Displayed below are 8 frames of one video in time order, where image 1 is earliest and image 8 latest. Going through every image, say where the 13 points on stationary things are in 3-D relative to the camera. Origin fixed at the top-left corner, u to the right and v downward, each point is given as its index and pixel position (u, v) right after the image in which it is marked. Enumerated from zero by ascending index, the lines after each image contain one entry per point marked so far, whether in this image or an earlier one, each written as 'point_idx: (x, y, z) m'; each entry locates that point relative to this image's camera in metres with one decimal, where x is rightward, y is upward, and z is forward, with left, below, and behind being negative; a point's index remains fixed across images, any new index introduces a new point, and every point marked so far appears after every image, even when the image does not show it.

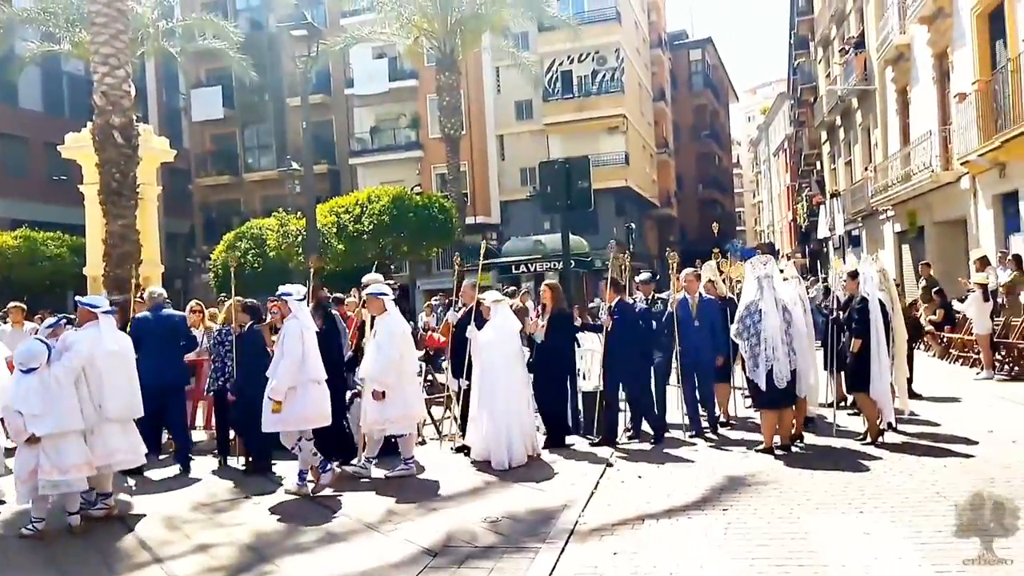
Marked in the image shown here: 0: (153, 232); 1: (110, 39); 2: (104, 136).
0: (-6.2, +1.0, +16.0) m
1: (-6.3, +3.9, +14.7) m
2: (-6.4, +2.4, +14.8) m
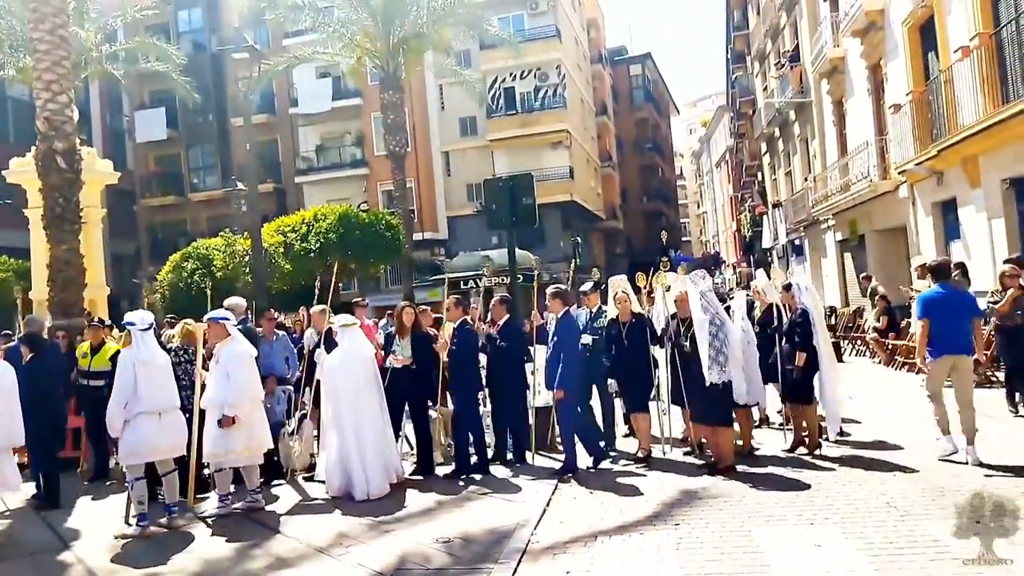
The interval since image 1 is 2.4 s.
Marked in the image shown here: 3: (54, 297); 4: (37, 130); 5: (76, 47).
0: (-7.1, +0.6, +15.9) m
1: (-7.2, +3.5, +14.6) m
2: (-7.3, +2.0, +14.8) m
3: (-7.0, -0.1, +14.6) m
4: (-7.5, +2.5, +14.8) m
5: (-7.4, +4.1, +15.8) m
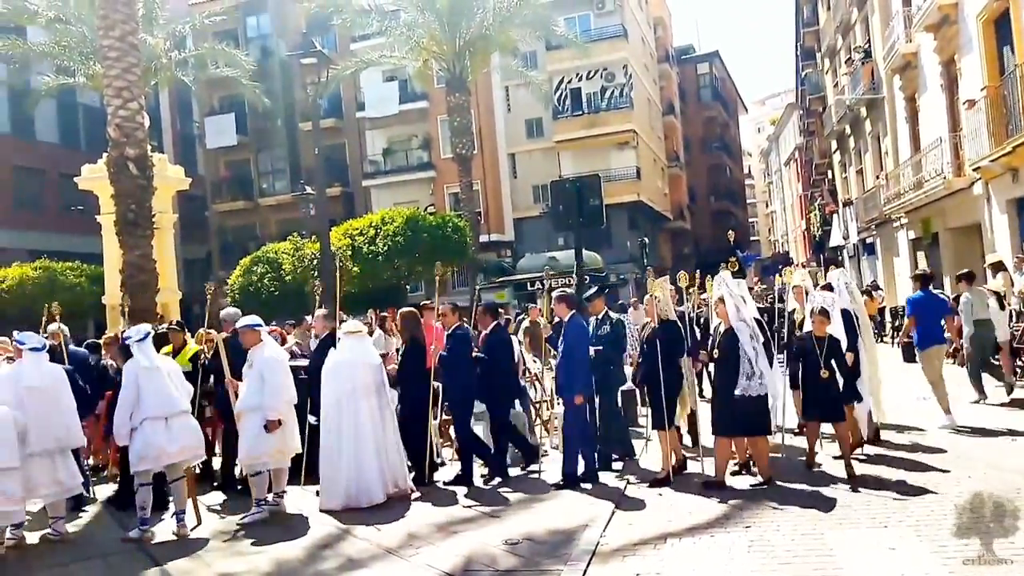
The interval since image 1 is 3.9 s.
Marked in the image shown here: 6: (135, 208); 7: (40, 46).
0: (-5.9, +0.5, +16.2) m
1: (-6.1, +3.4, +14.9) m
2: (-6.3, +1.9, +15.0) m
3: (-6.0, -0.2, +14.8) m
4: (-6.4, +2.4, +15.0) m
5: (-6.3, +4.0, +16.0) m
6: (-5.9, +1.3, +14.9) m
7: (-9.0, +4.6, +17.6) m
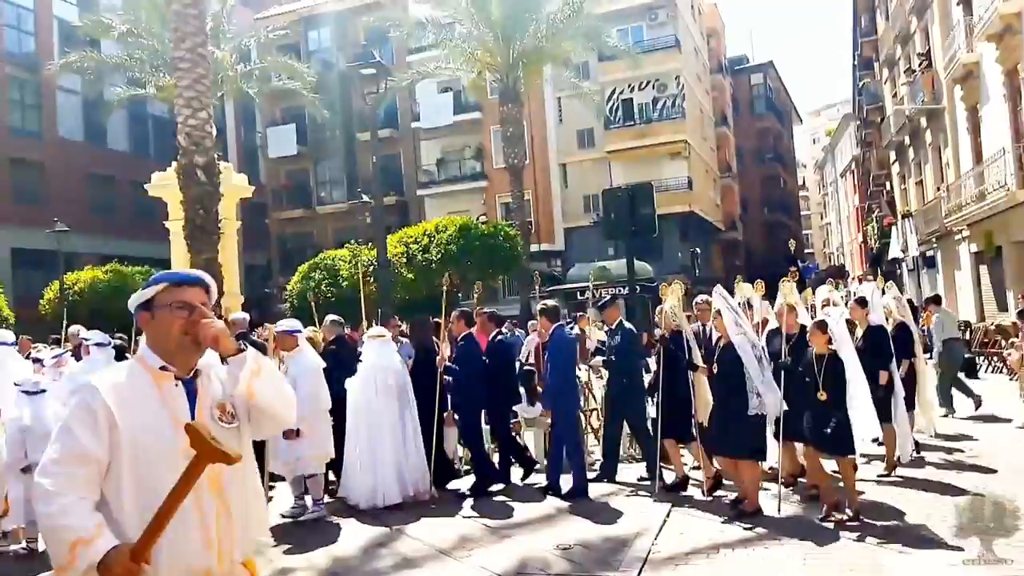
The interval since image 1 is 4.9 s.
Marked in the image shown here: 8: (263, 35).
0: (-5.0, +0.4, +16.8) m
1: (-5.3, +3.4, +15.5) m
2: (-5.4, +1.9, +15.6) m
3: (-5.2, -0.3, +15.4) m
4: (-5.6, +2.4, +15.7) m
5: (-5.3, +3.9, +16.6) m
6: (-5.1, +1.2, +15.5) m
7: (-8.0, +4.5, +18.4) m
8: (-4.8, +4.9, +18.1) m
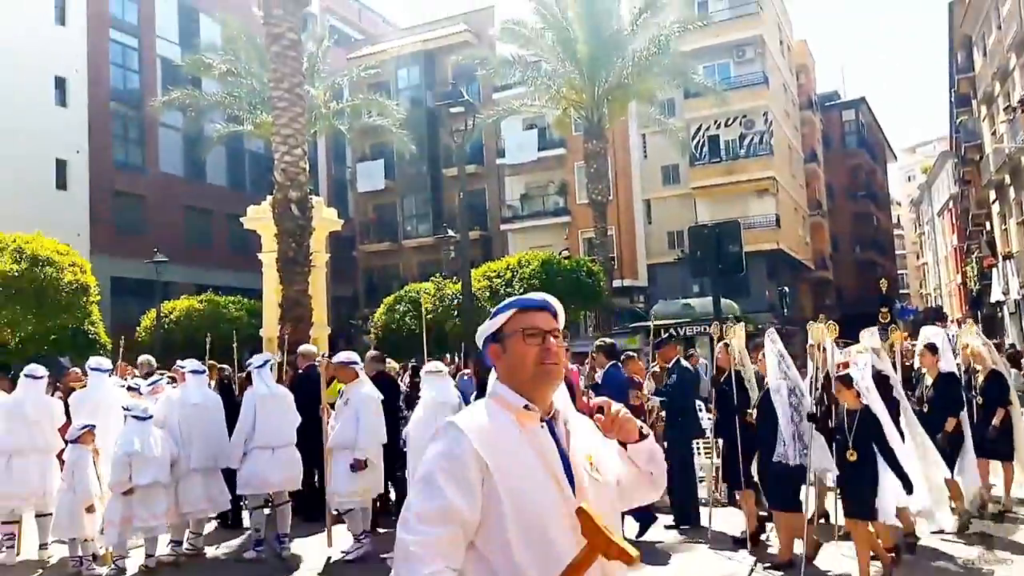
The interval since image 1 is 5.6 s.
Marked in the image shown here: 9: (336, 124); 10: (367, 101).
0: (-3.5, -0.2, +17.1) m
1: (-3.9, +2.9, +16.1) m
2: (-4.0, +1.3, +16.1) m
3: (-3.8, -0.8, +15.8) m
4: (-4.1, +1.9, +16.2) m
5: (-3.8, +3.4, +17.2) m
6: (-3.7, +0.7, +16.0) m
7: (-6.2, +3.9, +19.2) m
8: (-3.1, +4.3, +18.6) m
9: (-3.5, +3.2, +18.3) m
10: (-2.7, +3.5, +17.4) m
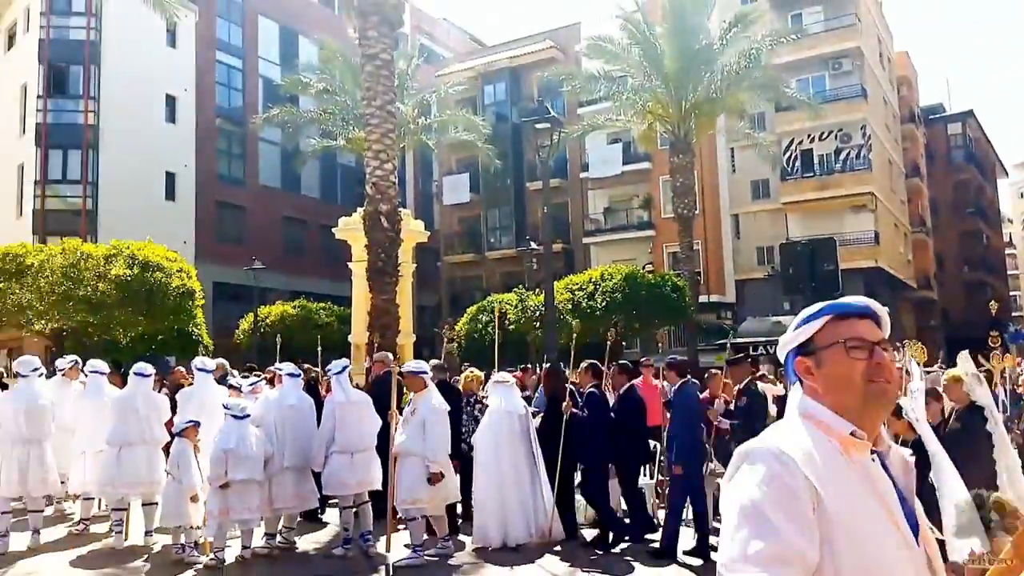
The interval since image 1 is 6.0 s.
0: (-1.9, -0.4, +17.6) m
1: (-2.3, +2.7, +16.6) m
2: (-2.5, +1.2, +16.7) m
3: (-2.4, -0.9, +16.2) m
4: (-2.6, +1.7, +16.8) m
5: (-2.1, +3.2, +17.7) m
6: (-2.3, +0.5, +16.4) m
7: (-4.2, +3.7, +20.1) m
8: (-1.2, +4.0, +19.0) m
9: (-1.6, +3.0, +18.8) m
10: (-1.0, +3.3, +17.7) m
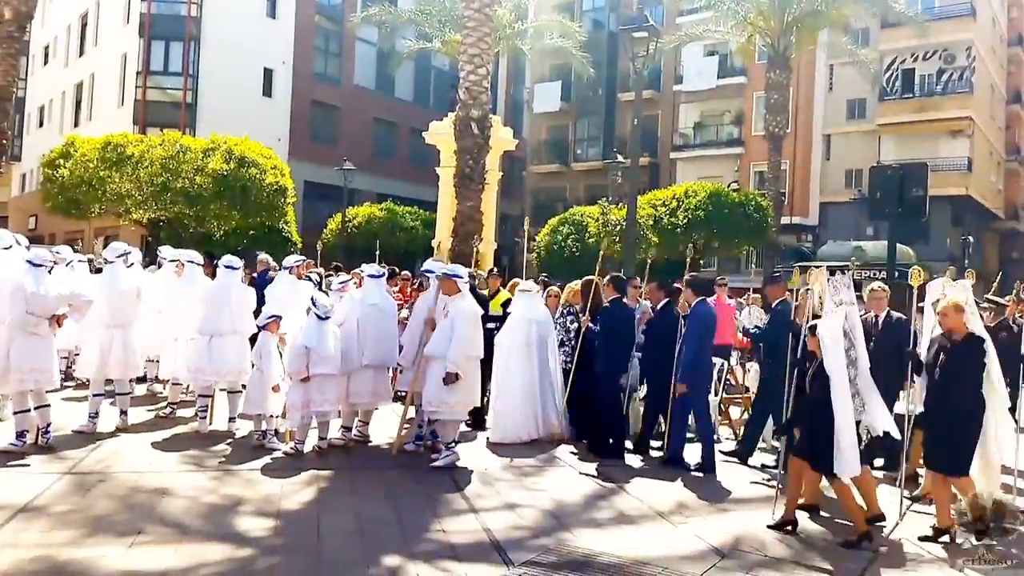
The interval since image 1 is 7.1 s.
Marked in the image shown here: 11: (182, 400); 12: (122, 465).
0: (-0.4, +1.4, +17.8) m
1: (-0.7, +4.4, +16.5) m
2: (-1.0, +2.9, +16.8) m
3: (-1.0, +0.8, +16.6) m
4: (-1.0, +3.4, +16.9) m
5: (-0.3, +5.0, +17.6) m
6: (-0.8, +2.2, +16.6) m
7: (-2.2, +5.9, +20.1) m
8: (+0.7, +5.9, +18.7) m
9: (+0.2, +4.8, +18.6) m
10: (+0.7, +5.0, +17.5) m
11: (-4.2, -1.4, +12.0) m
12: (-3.4, -1.5, +8.2) m
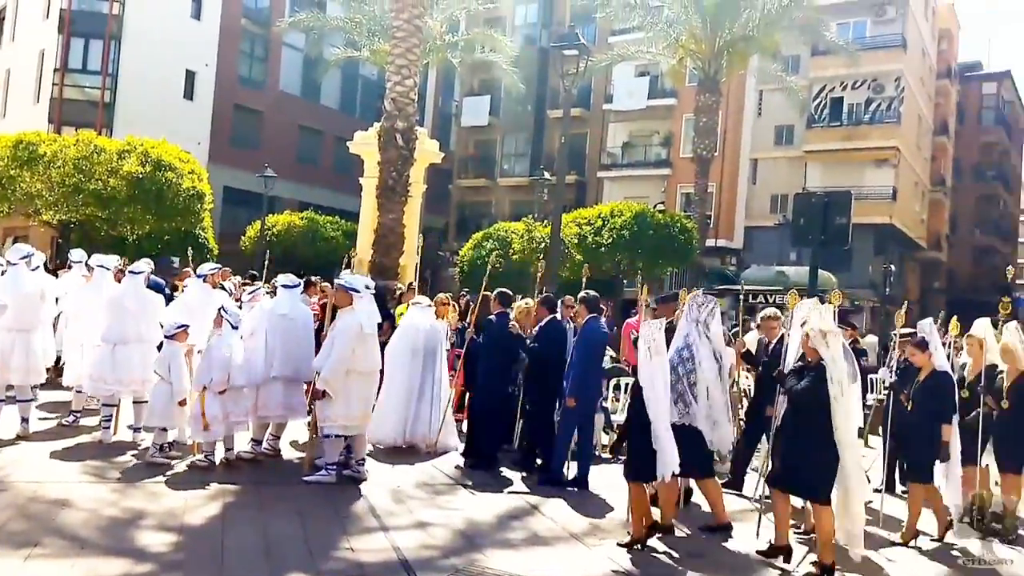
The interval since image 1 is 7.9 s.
0: (-1.7, +1.1, +17.5) m
1: (-1.9, +4.1, +16.3) m
2: (-2.2, +2.7, +16.5) m
3: (-2.3, +0.5, +16.2) m
4: (-2.3, +3.2, +16.5) m
5: (-1.6, +4.7, +17.4) m
6: (-2.1, +2.0, +16.3) m
7: (-3.6, +5.6, +19.7) m
8: (-0.7, +5.6, +18.6) m
9: (-1.2, +4.5, +18.4) m
10: (-0.5, +4.7, +17.4) m
11: (-5.2, -1.5, +11.3) m
12: (-4.1, -1.5, +7.6) m
